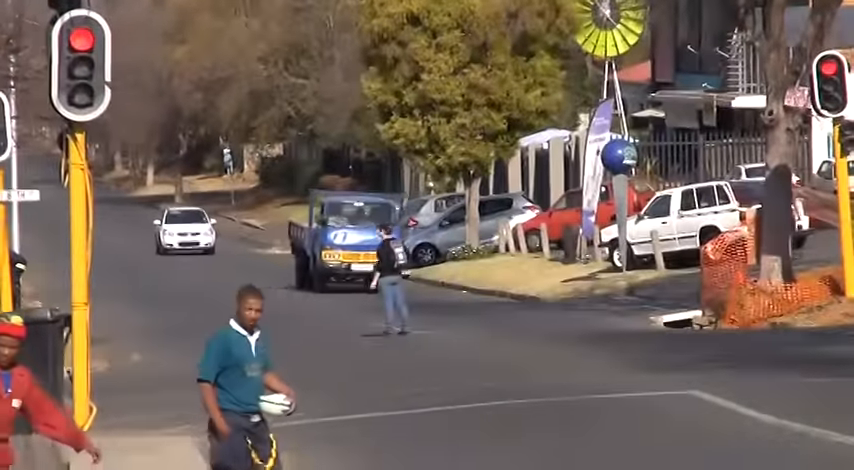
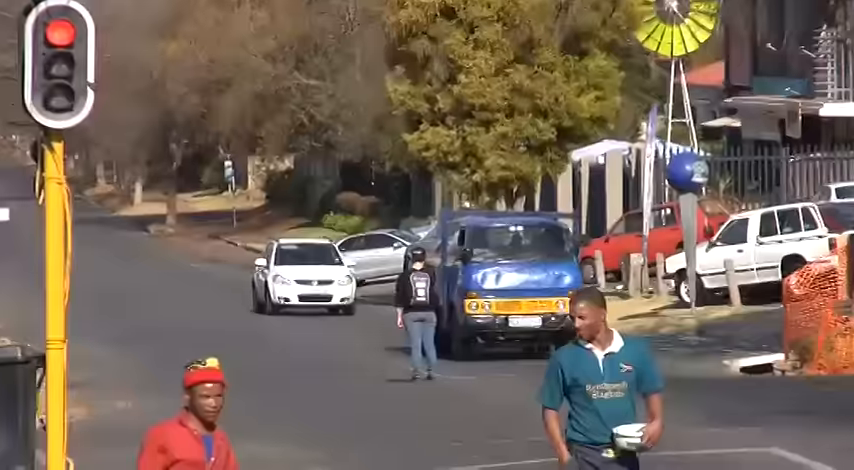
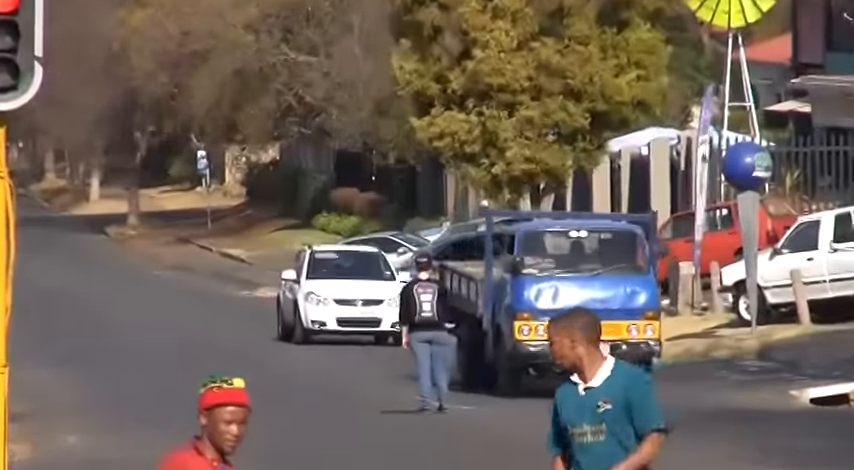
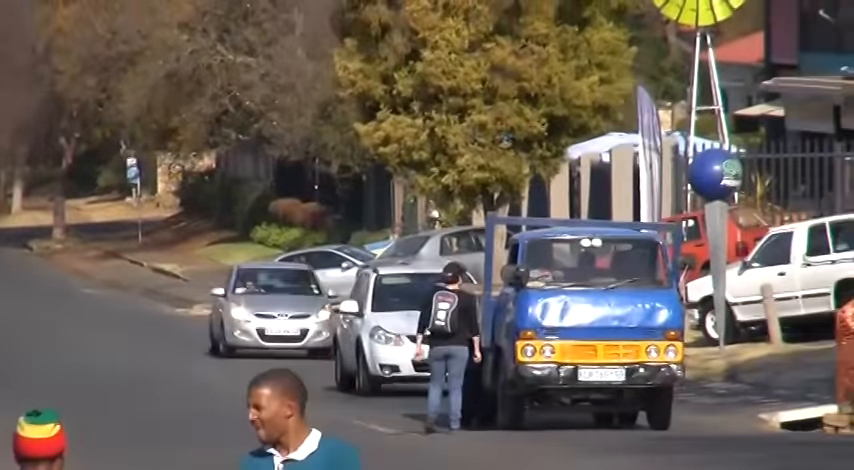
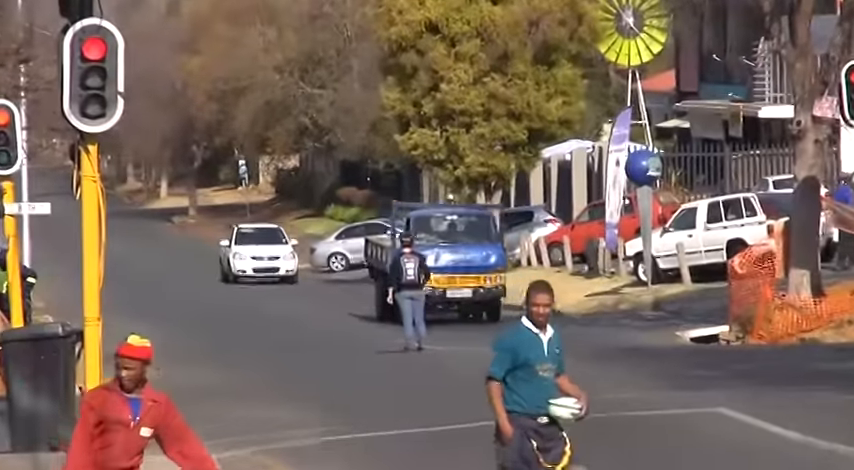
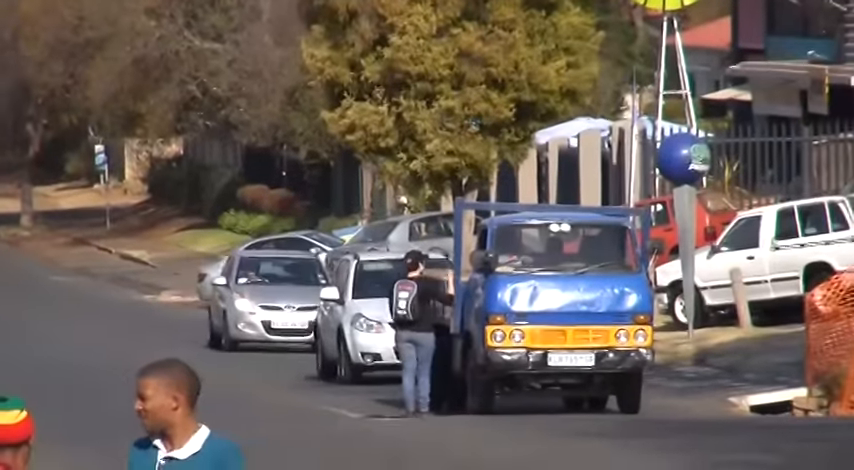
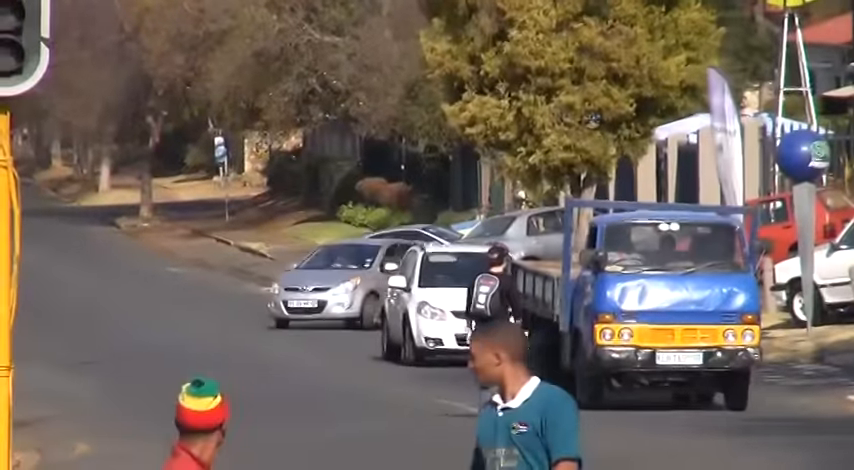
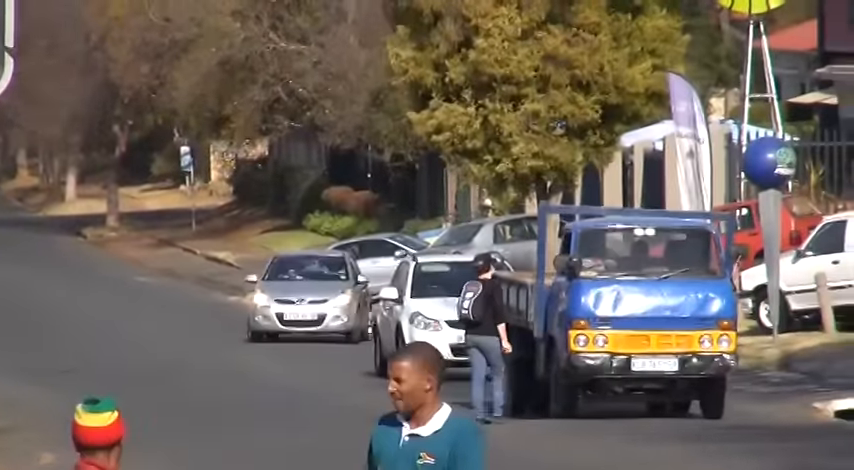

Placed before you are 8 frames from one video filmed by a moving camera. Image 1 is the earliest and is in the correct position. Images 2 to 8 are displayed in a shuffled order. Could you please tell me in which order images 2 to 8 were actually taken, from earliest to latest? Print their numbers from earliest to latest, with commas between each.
5, 2, 3, 7, 8, 4, 6
